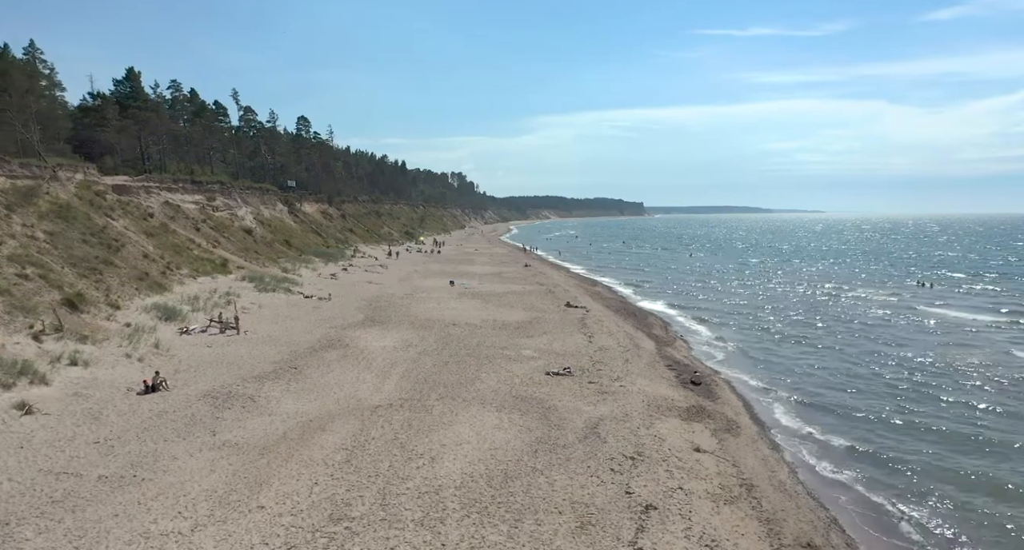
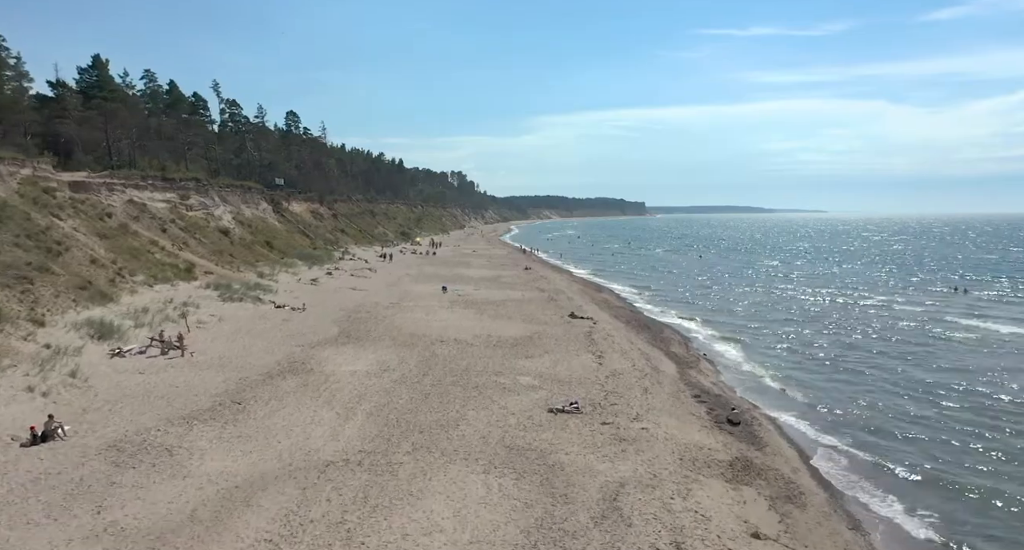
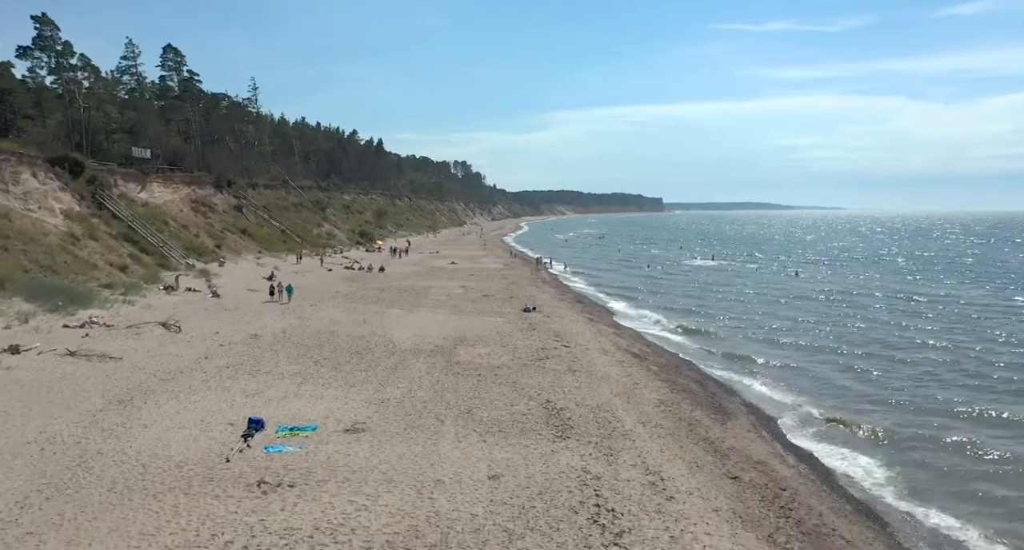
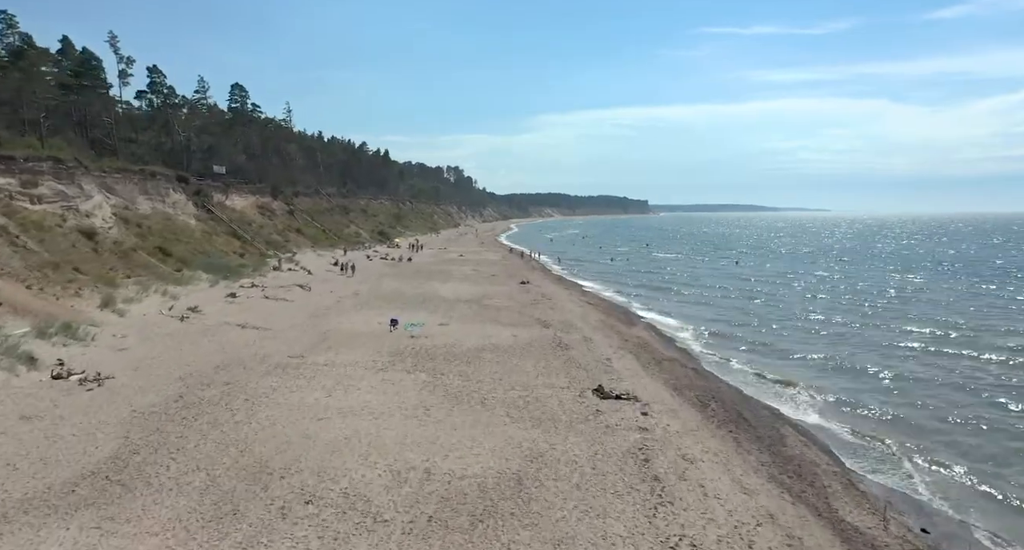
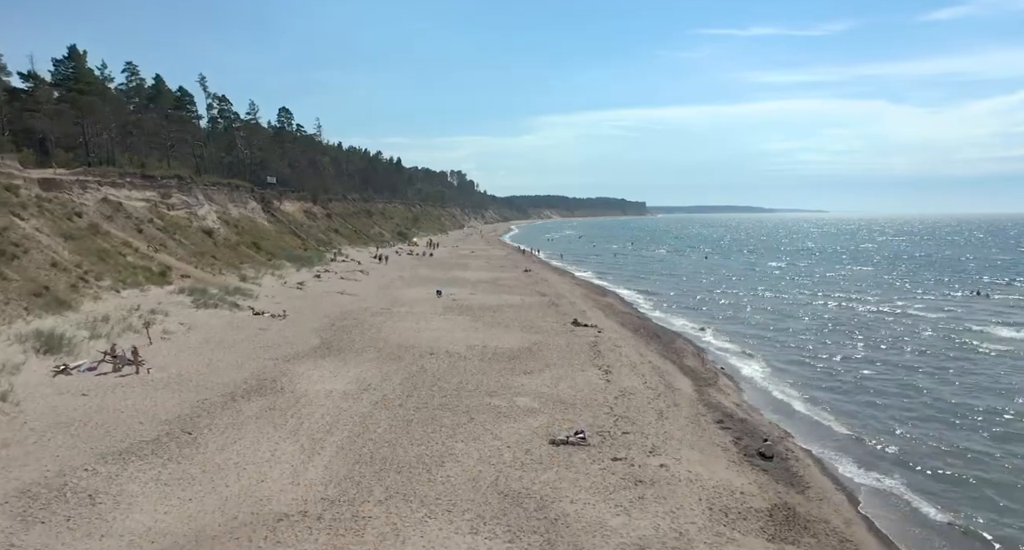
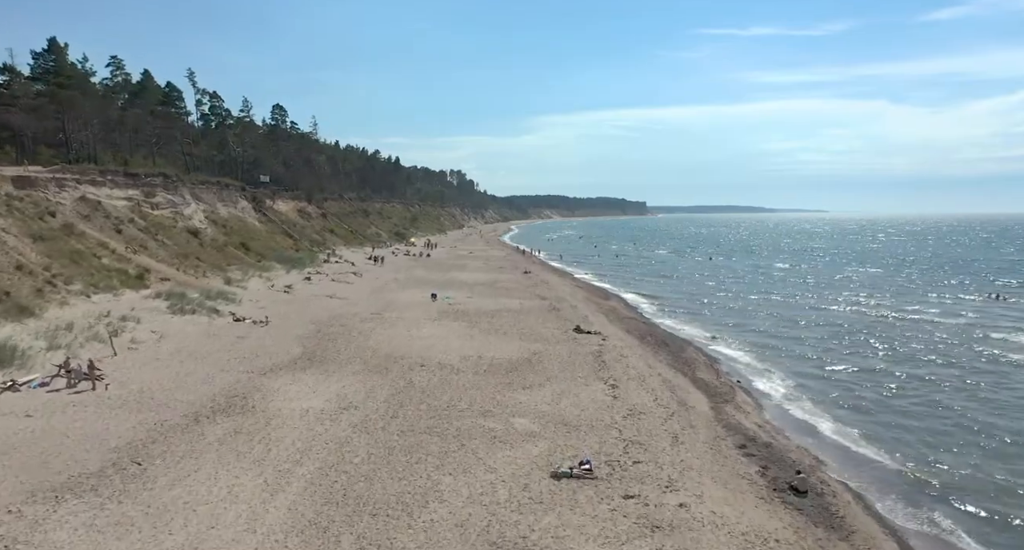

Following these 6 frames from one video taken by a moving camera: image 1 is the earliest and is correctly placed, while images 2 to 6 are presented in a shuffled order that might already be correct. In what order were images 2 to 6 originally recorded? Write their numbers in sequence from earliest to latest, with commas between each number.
2, 5, 6, 4, 3
